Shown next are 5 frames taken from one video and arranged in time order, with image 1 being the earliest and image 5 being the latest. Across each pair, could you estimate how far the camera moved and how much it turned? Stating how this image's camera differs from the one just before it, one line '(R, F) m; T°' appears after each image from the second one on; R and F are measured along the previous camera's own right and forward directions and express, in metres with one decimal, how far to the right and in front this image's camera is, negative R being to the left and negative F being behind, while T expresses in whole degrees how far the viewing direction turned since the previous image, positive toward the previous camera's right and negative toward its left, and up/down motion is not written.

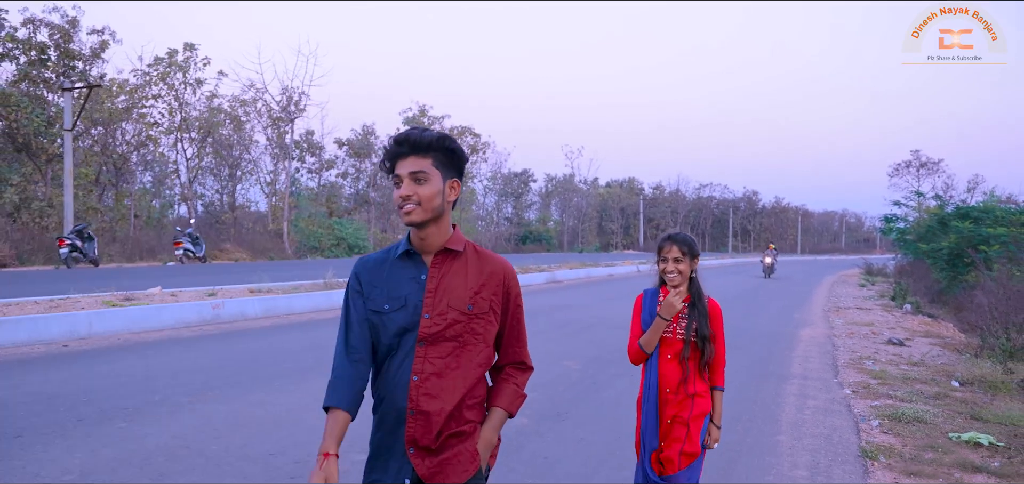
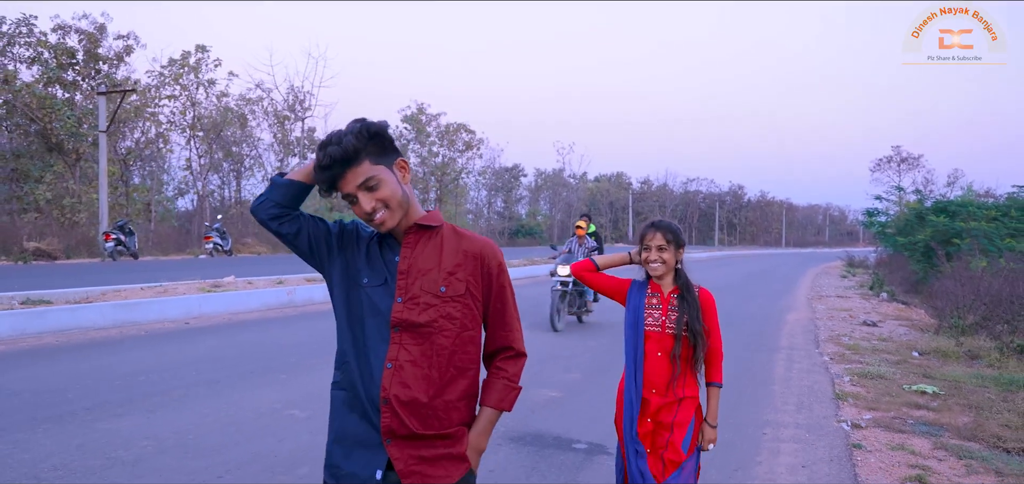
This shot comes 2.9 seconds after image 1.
(-0.7, -1.8) m; +1°
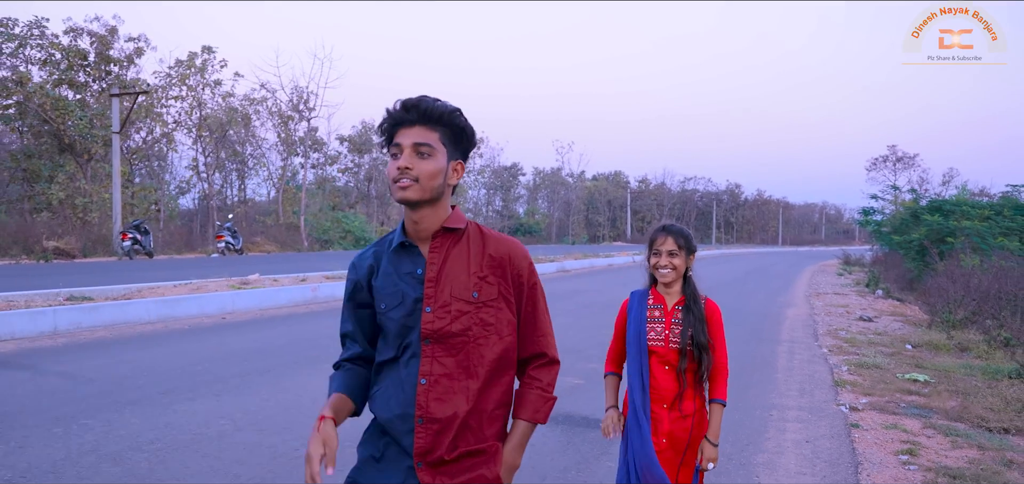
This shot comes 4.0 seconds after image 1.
(-0.3, -0.6) m; 0°
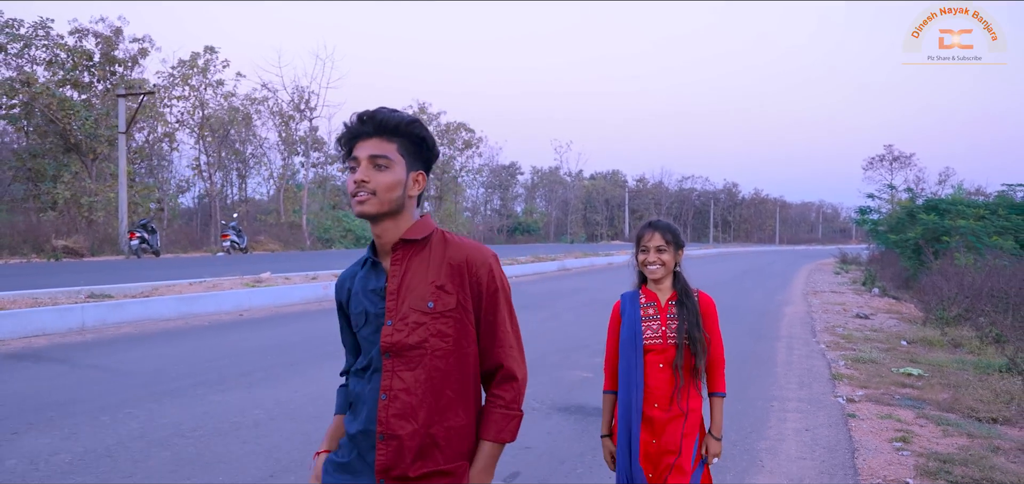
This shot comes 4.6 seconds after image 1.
(-0.2, -0.3) m; 0°
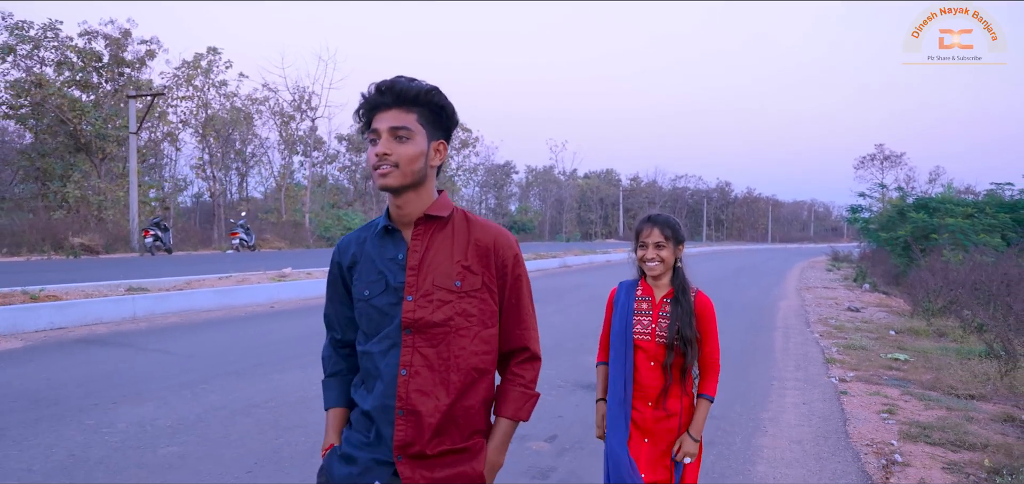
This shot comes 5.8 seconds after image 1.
(-0.3, -0.7) m; +1°
